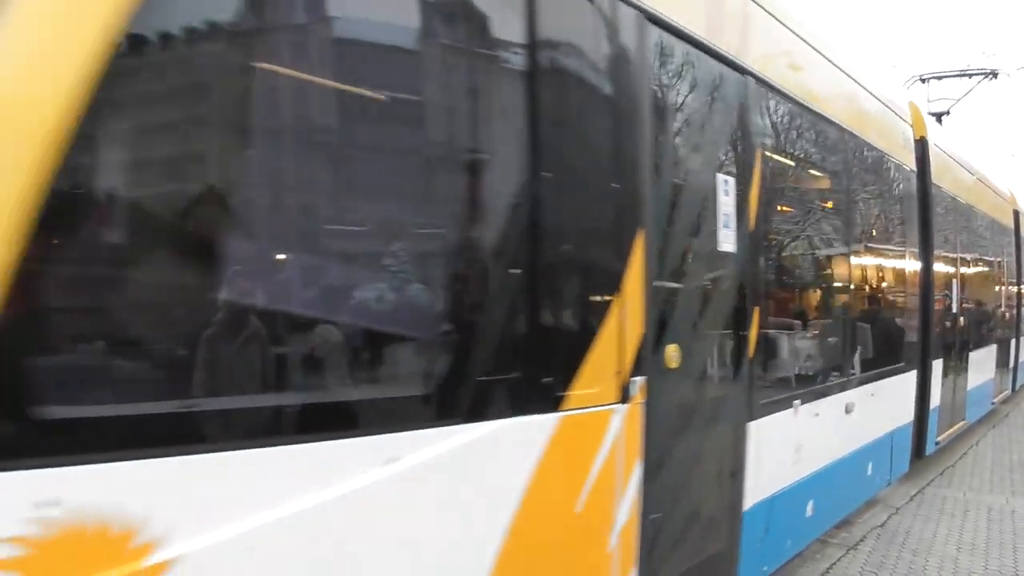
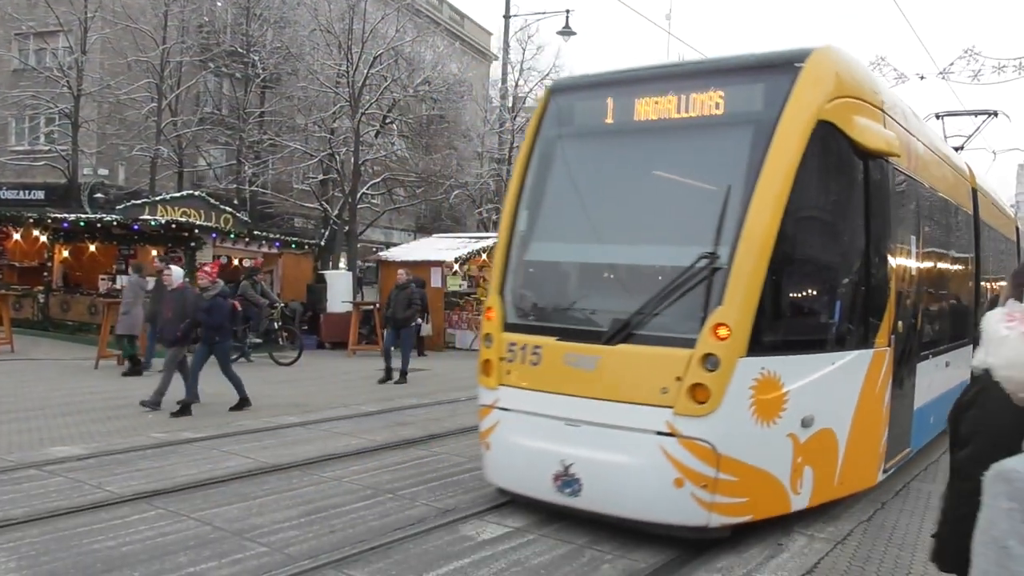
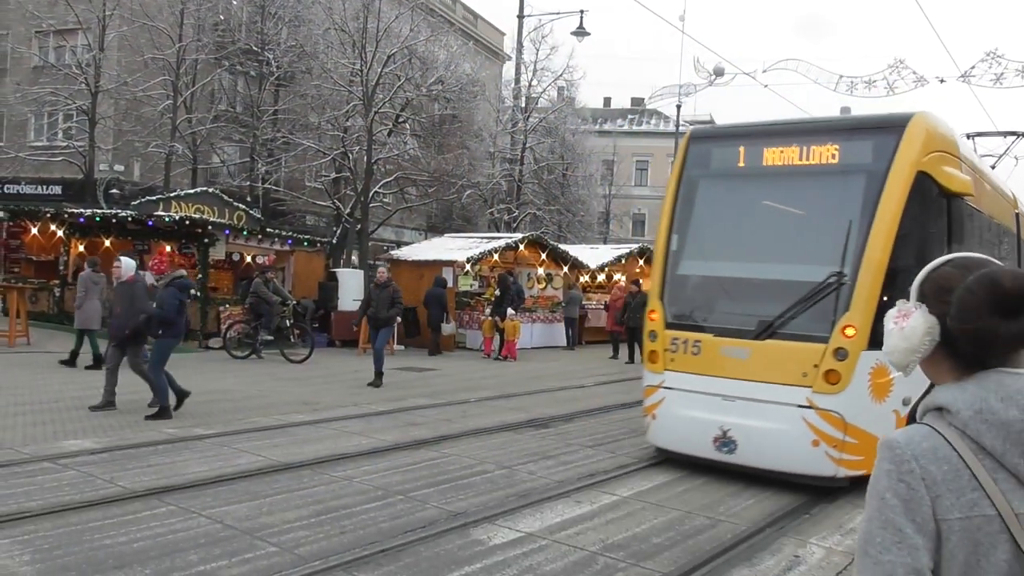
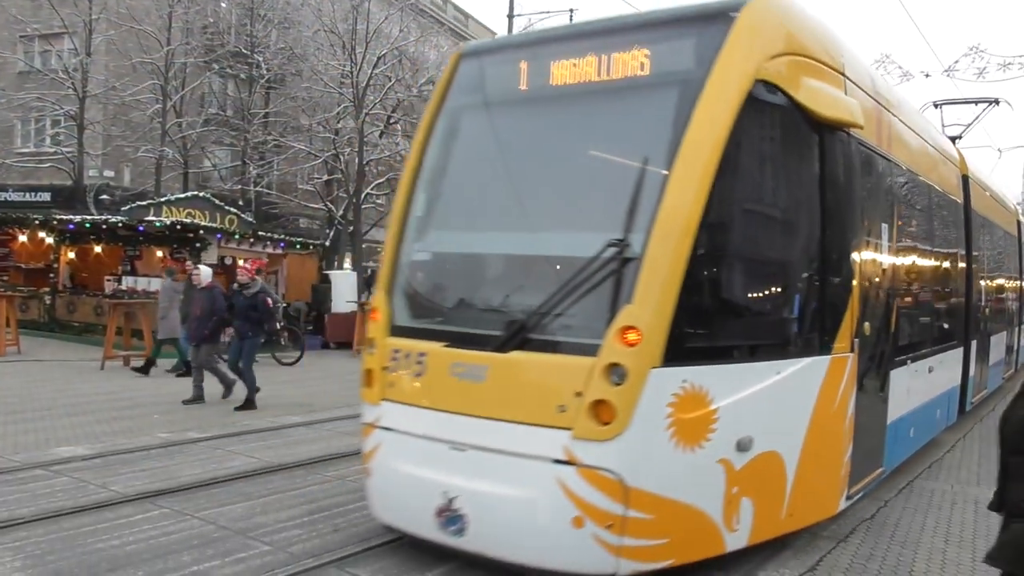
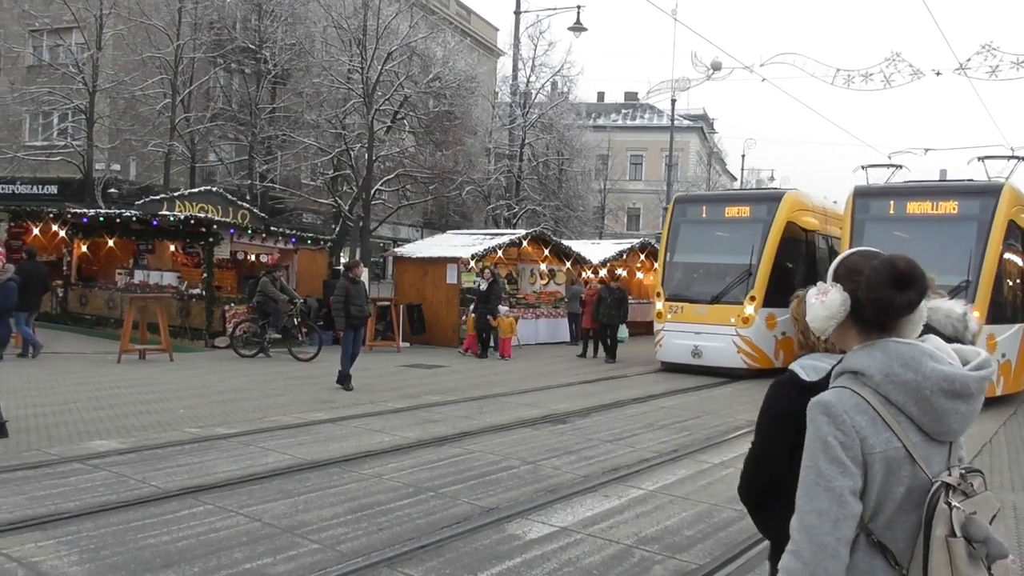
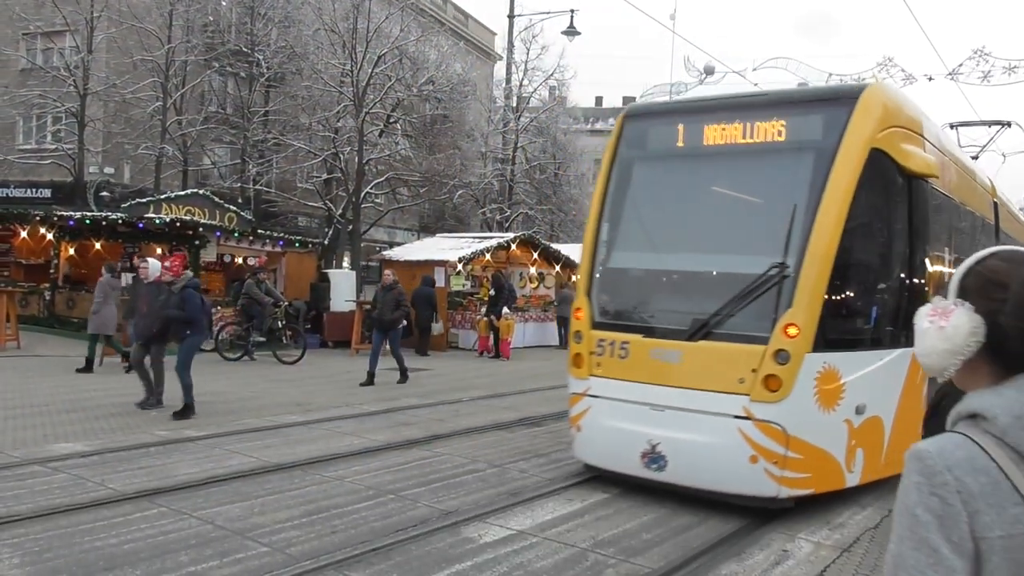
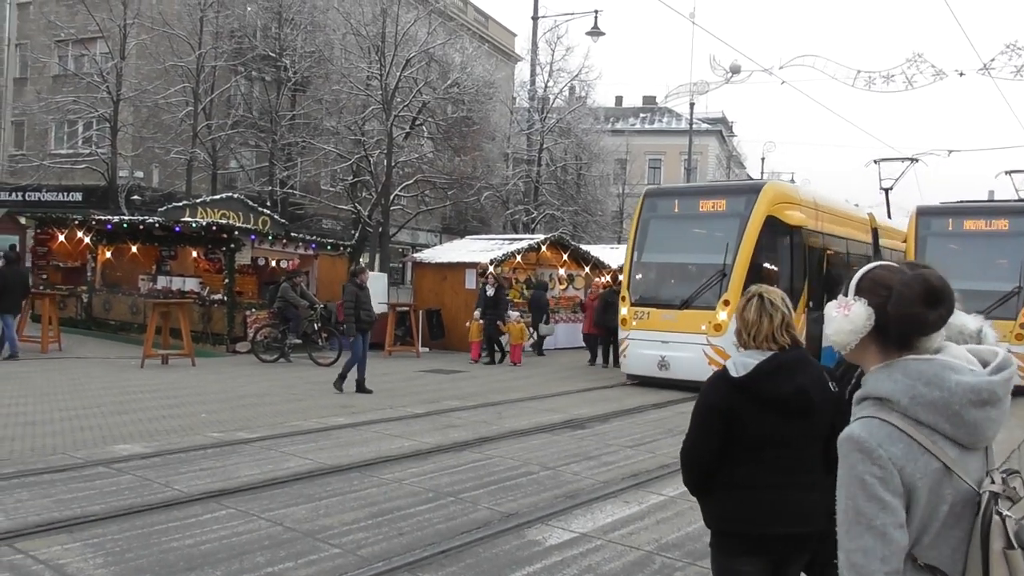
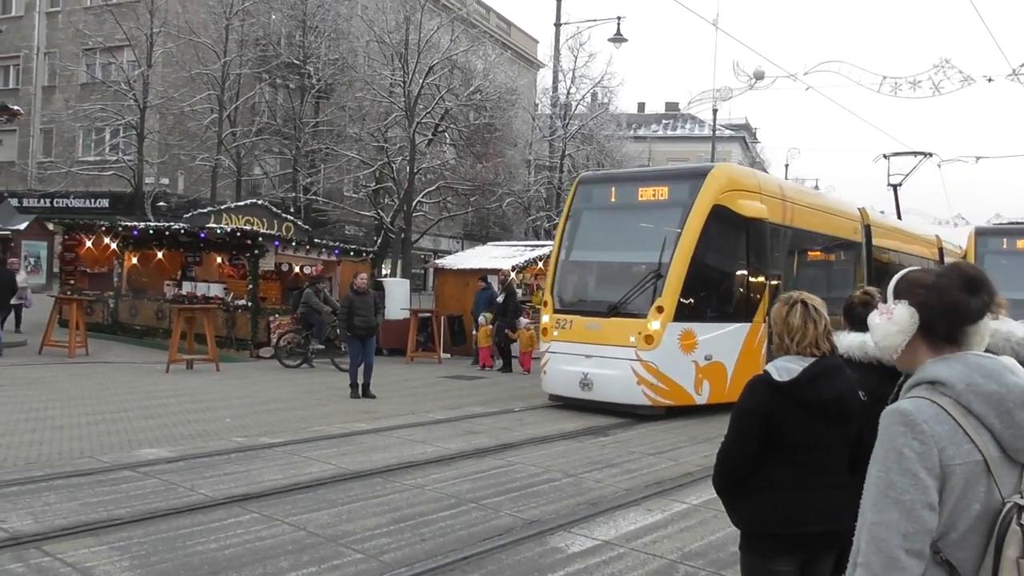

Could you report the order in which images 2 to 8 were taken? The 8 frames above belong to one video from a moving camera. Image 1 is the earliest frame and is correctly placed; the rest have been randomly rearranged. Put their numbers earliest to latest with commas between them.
4, 2, 6, 3, 5, 7, 8
